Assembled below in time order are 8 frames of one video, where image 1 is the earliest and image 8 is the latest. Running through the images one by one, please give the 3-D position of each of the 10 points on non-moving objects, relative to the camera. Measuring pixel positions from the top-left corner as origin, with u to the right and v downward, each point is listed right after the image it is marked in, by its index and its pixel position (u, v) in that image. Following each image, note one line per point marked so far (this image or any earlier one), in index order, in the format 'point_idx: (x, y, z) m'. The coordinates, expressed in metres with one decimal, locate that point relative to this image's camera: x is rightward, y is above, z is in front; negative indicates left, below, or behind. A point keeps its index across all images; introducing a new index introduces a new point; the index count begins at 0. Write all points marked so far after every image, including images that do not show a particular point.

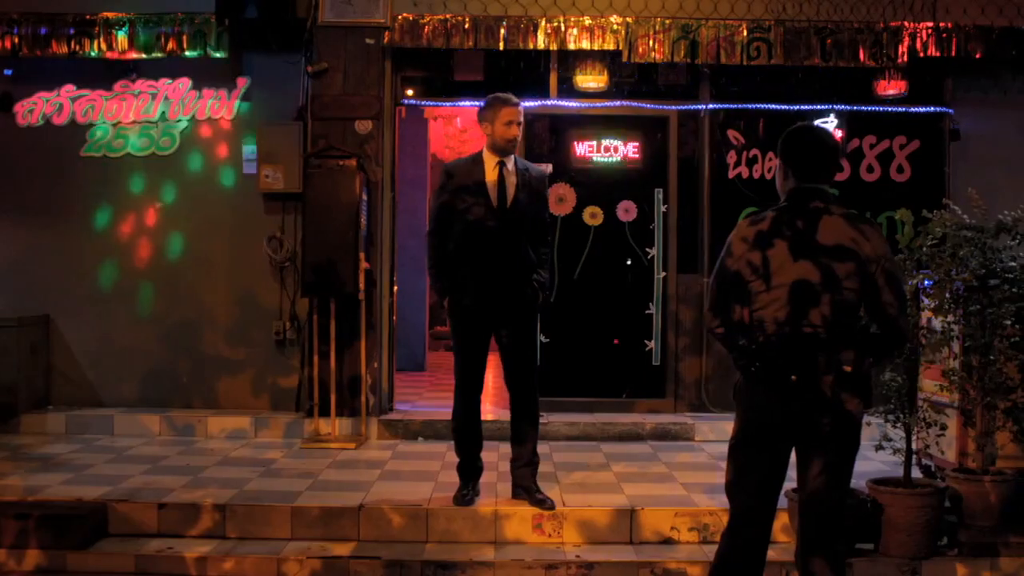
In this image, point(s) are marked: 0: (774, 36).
0: (+1.5, +1.4, +7.2) m
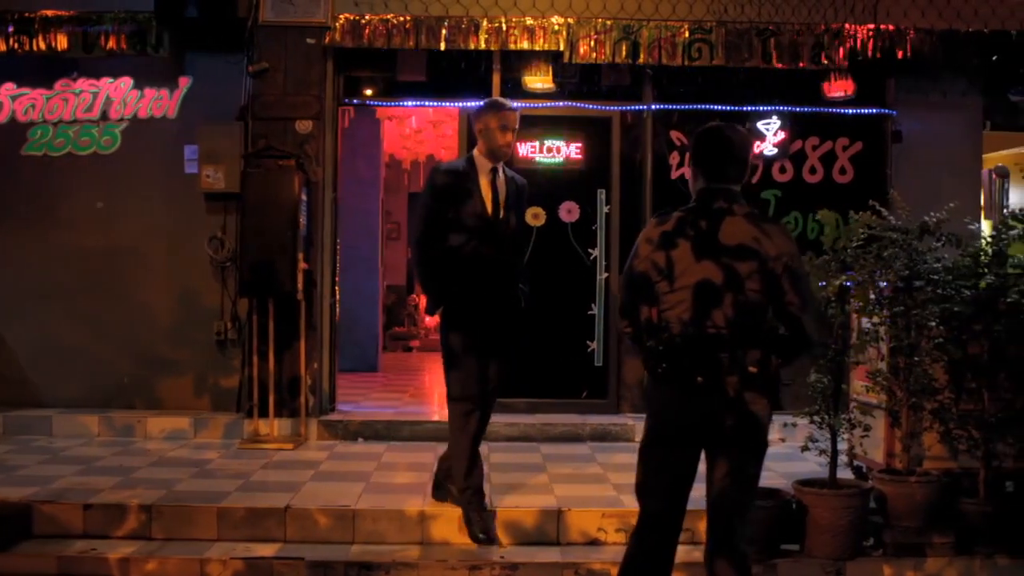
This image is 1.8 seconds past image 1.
0: (+1.1, +1.4, +7.2) m
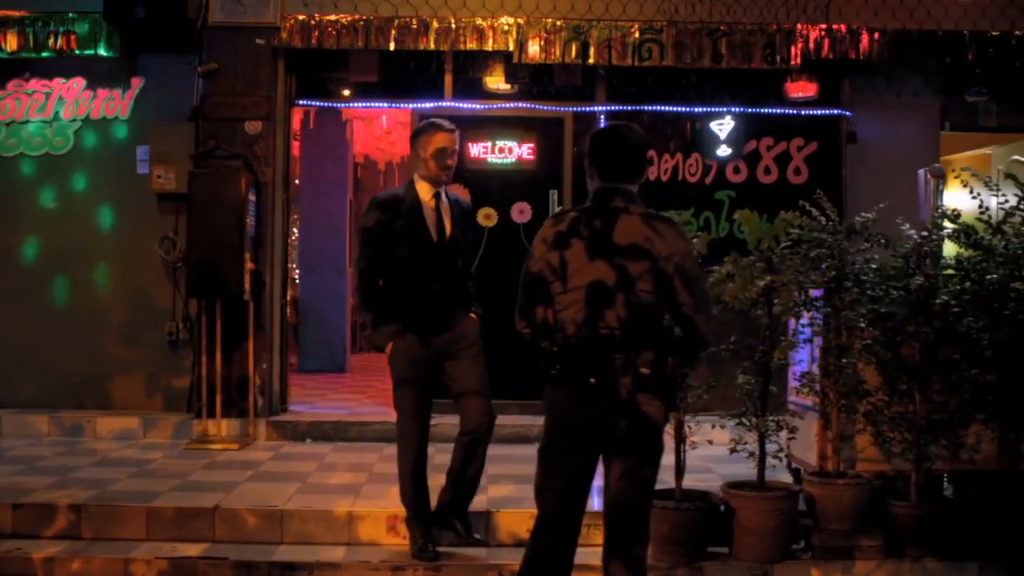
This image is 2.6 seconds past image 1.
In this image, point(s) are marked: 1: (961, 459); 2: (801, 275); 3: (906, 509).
0: (+0.9, +1.4, +7.2) m
1: (+2.0, -0.7, +5.7) m
2: (+1.2, +0.1, +5.3) m
3: (+1.6, -0.9, +5.4) m
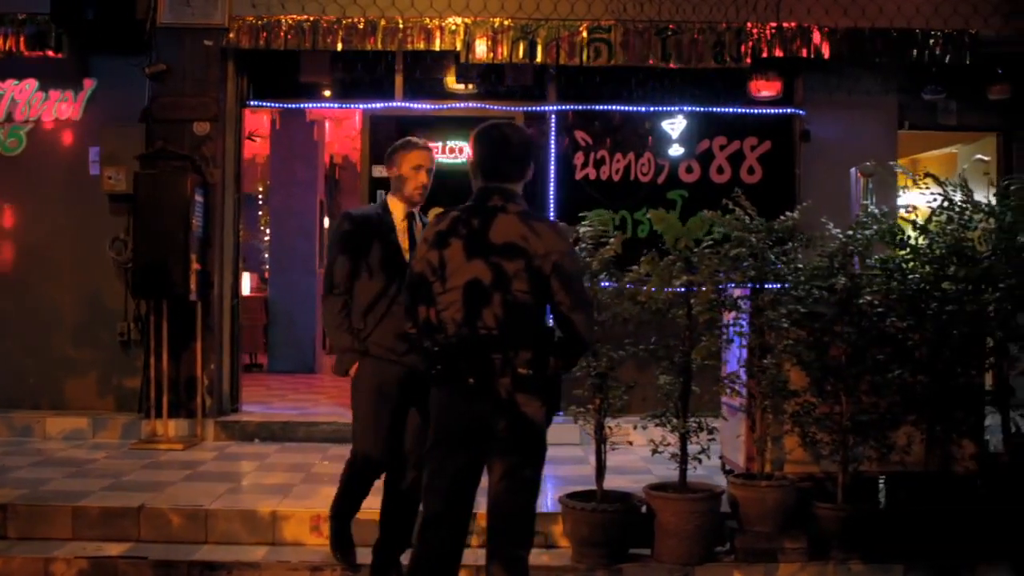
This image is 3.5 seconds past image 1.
0: (+0.6, +1.4, +7.2) m
1: (+1.6, -0.7, +5.6) m
2: (+0.8, +0.1, +5.2) m
3: (+1.3, -0.9, +5.3) m
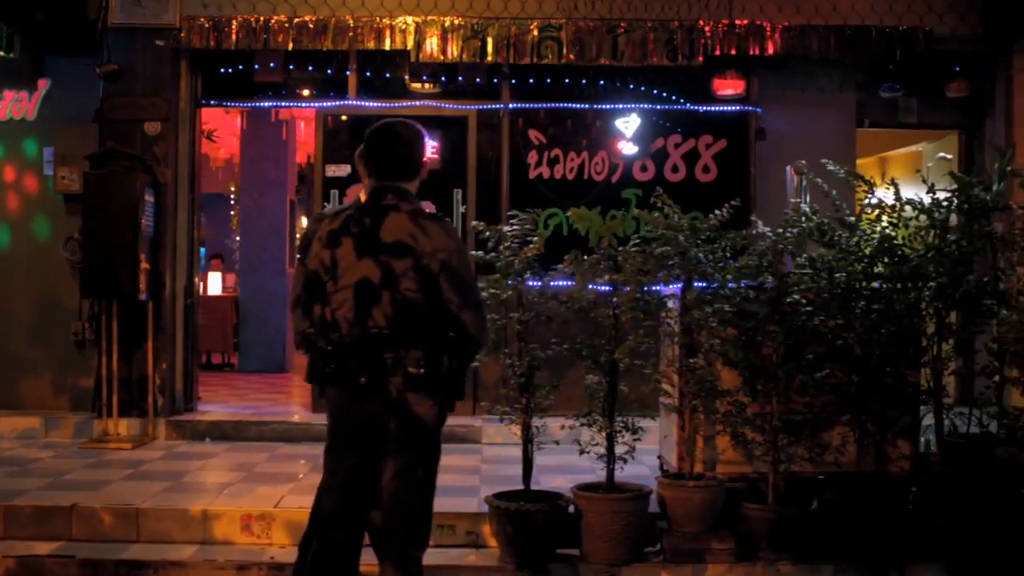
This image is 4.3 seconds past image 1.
0: (+0.3, +1.4, +7.1) m
1: (+1.3, -0.7, +5.6) m
2: (+0.5, +0.1, +5.2) m
3: (+1.0, -0.9, +5.3) m
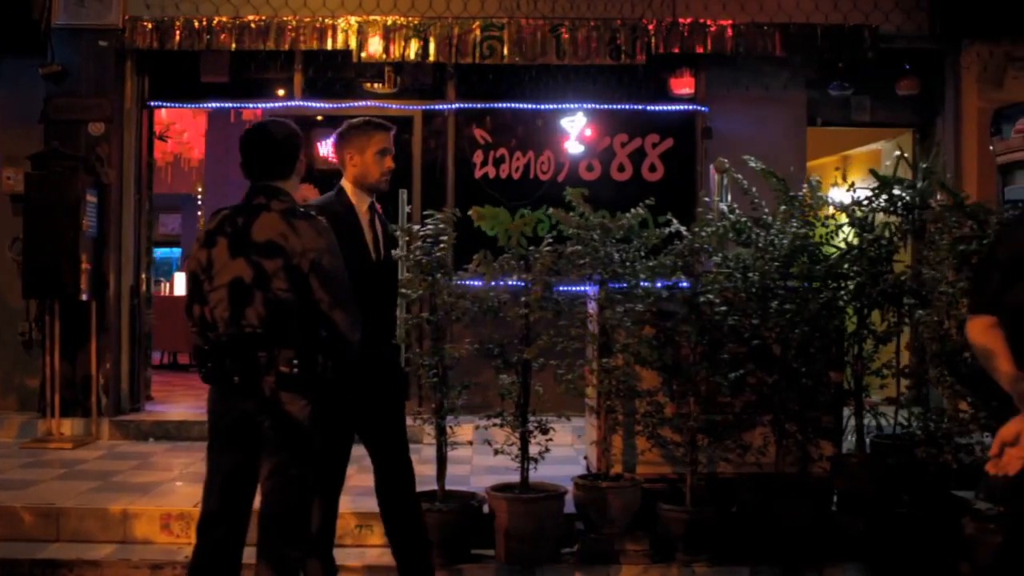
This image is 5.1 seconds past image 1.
0: (0.0, +1.4, +7.1) m
1: (+1.0, -0.7, +5.5) m
2: (+0.2, +0.1, +5.2) m
3: (+0.7, -0.9, +5.3) m
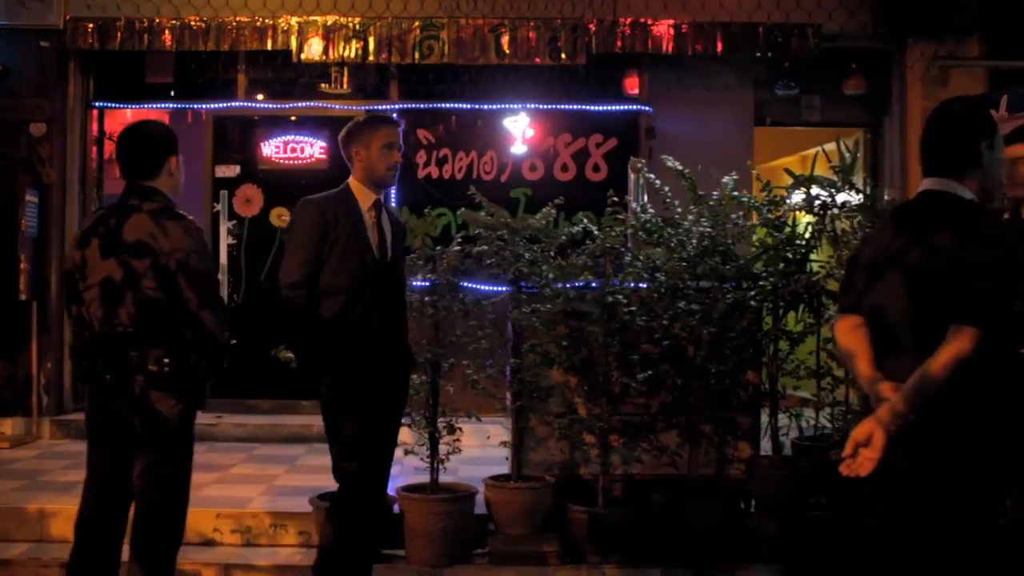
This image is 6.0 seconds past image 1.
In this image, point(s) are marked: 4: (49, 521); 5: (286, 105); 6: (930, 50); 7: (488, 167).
0: (-0.4, +1.4, +7.1) m
1: (+0.6, -0.7, +5.5) m
2: (-0.2, +0.1, +5.2) m
3: (+0.3, -0.9, +5.2) m
4: (-2.0, -1.0, +5.6) m
5: (-1.3, +1.1, +7.5) m
6: (+2.3, +1.3, +7.3) m
7: (-0.1, +0.7, +7.4) m
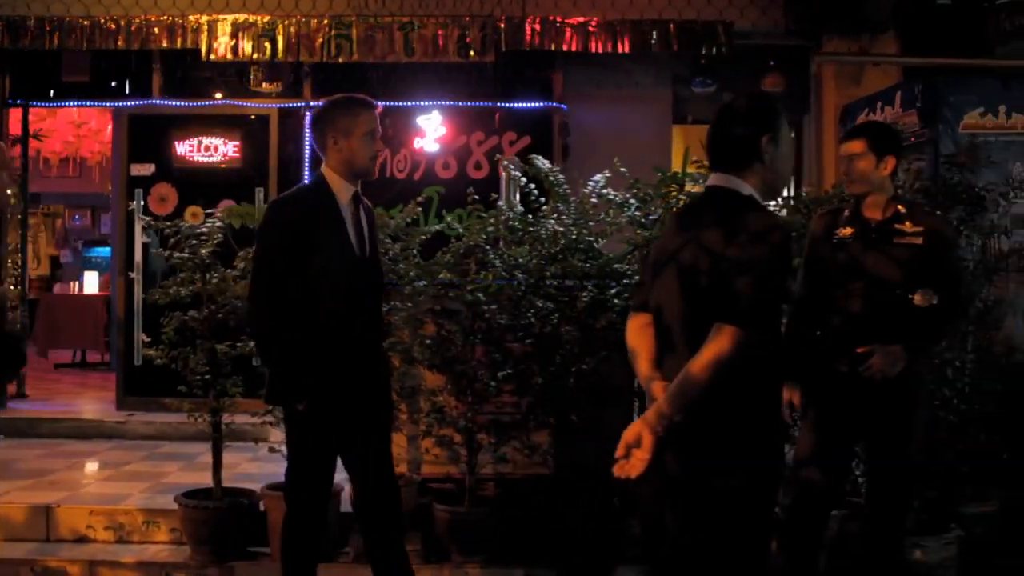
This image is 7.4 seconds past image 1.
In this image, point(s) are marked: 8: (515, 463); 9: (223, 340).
0: (-0.9, +1.4, +7.1) m
1: (+0.1, -0.7, +5.5) m
2: (-0.7, +0.1, +5.1) m
3: (-0.3, -0.9, +5.2) m
4: (-2.5, -1.0, +5.6) m
5: (-1.8, +1.1, +7.5) m
6: (+1.8, +1.3, +7.2) m
7: (-0.6, +0.7, +7.4) m
8: (0.0, -0.7, +5.5) m
9: (-1.2, -0.2, +5.2) m
